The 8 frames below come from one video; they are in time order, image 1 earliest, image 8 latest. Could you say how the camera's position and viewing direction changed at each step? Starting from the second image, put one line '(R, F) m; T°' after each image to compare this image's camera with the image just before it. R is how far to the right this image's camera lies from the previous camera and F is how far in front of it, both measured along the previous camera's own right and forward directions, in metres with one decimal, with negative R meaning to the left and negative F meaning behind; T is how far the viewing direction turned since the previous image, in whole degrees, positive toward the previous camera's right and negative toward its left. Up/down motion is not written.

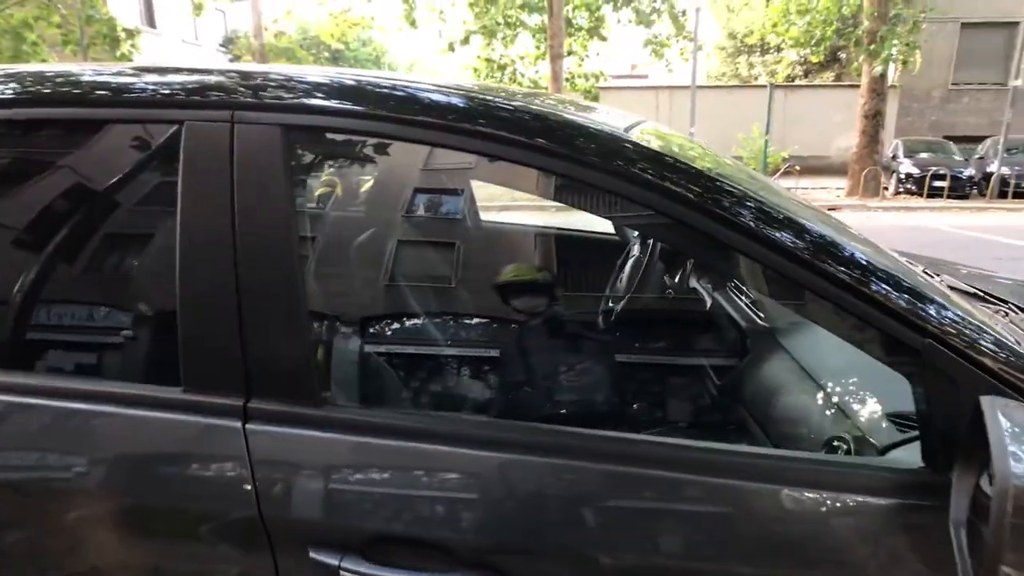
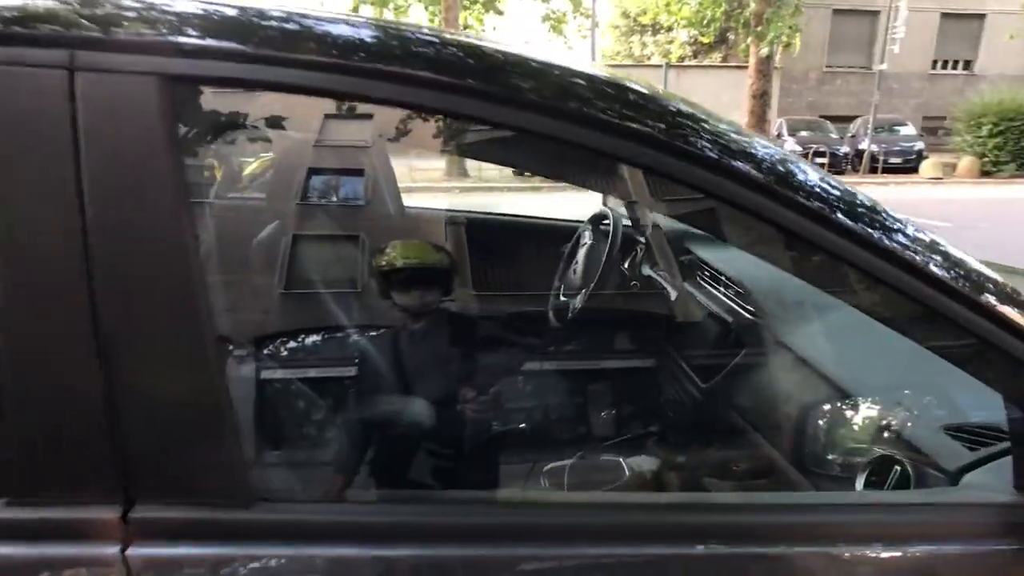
(-0.1, +0.3) m; +10°
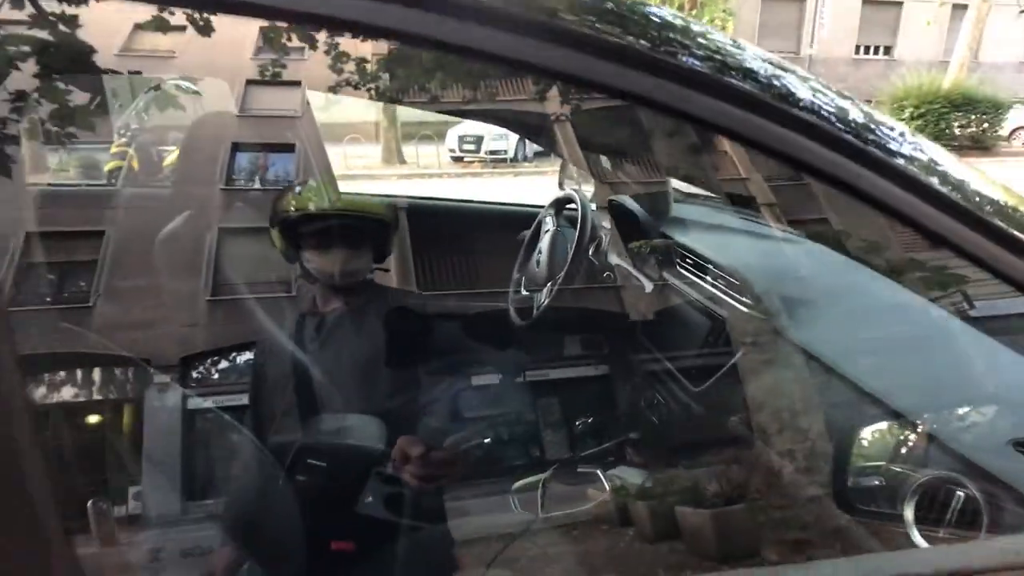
(-0.1, +0.2) m; +6°
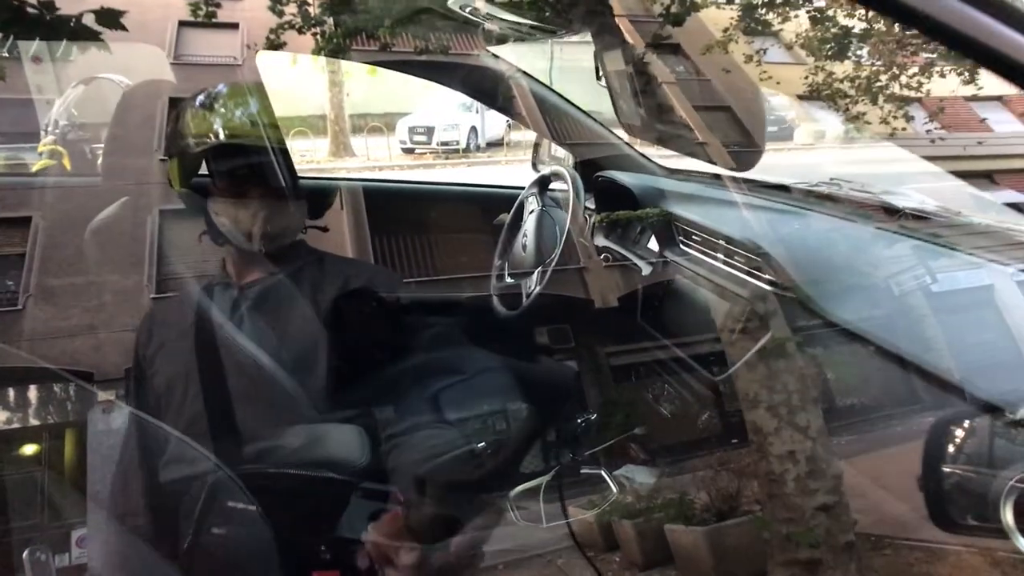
(-0.1, +0.2) m; +4°
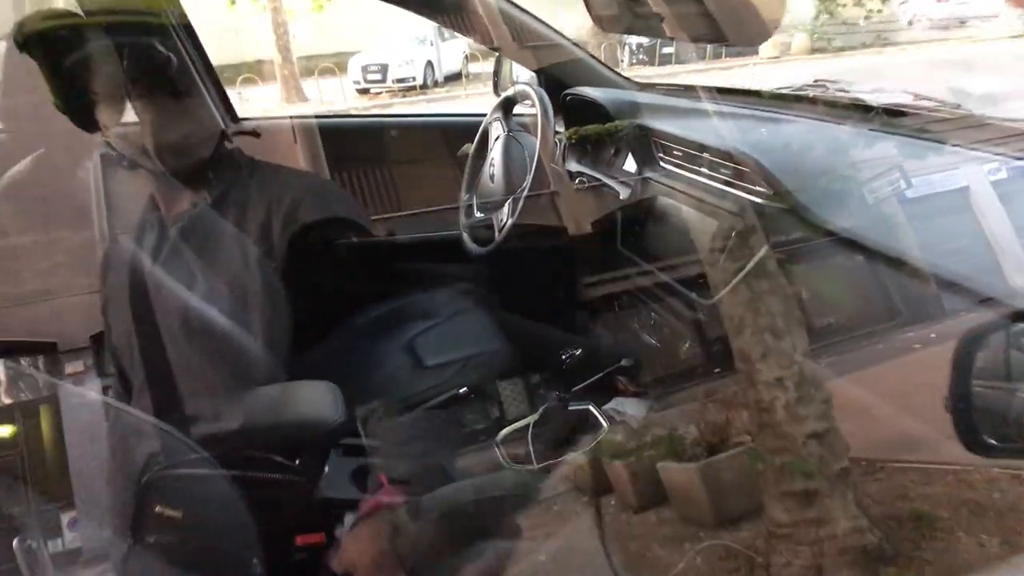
(0.0, +0.1) m; +2°
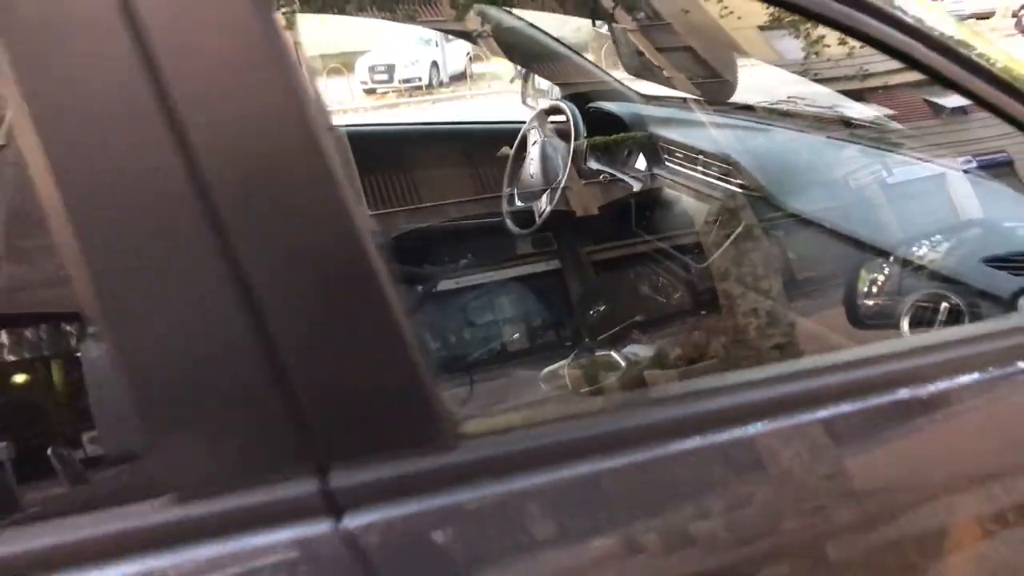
(-0.1, -0.4) m; 0°
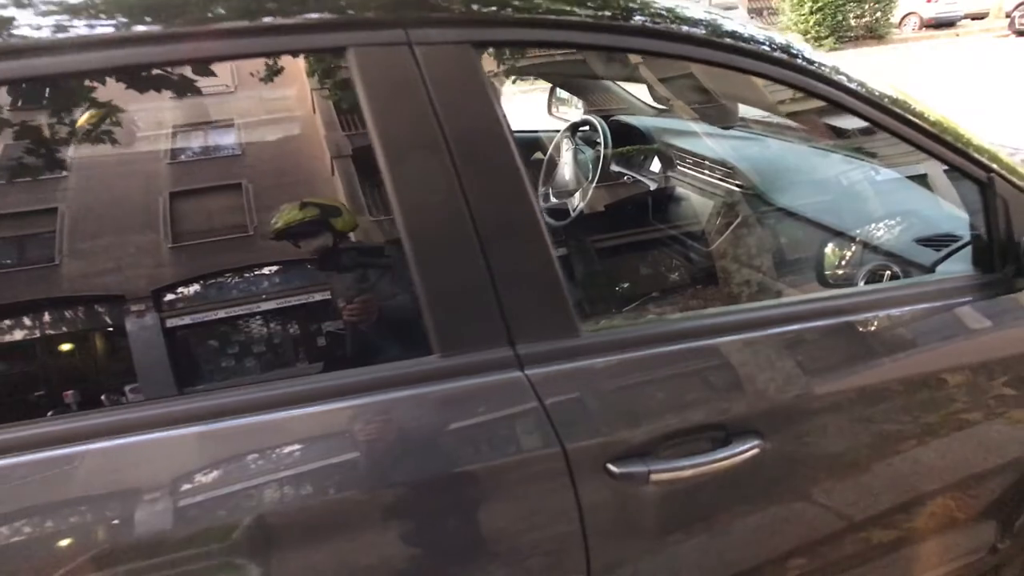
(-0.1, -0.4) m; 0°
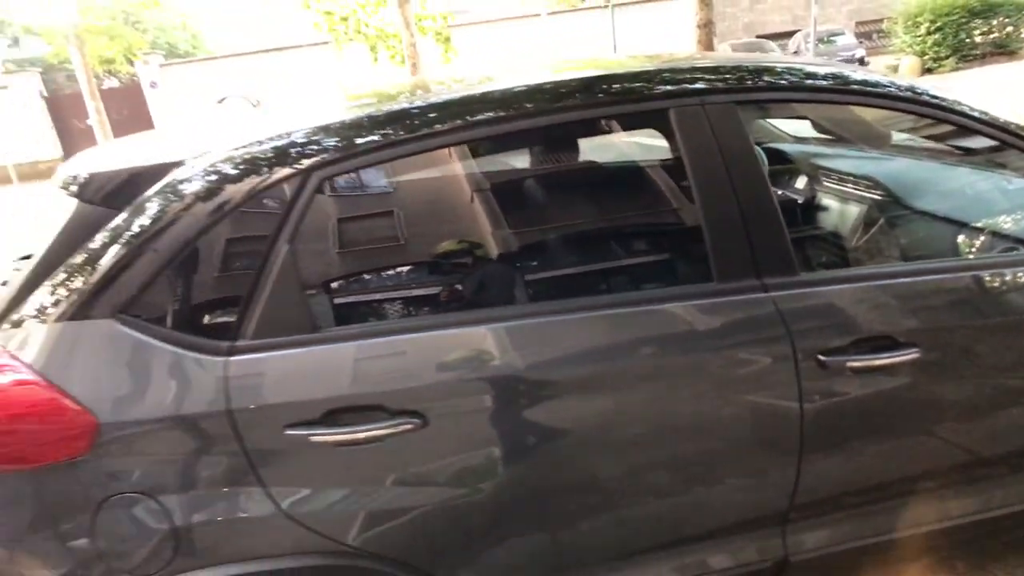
(-0.2, -0.6) m; -9°
